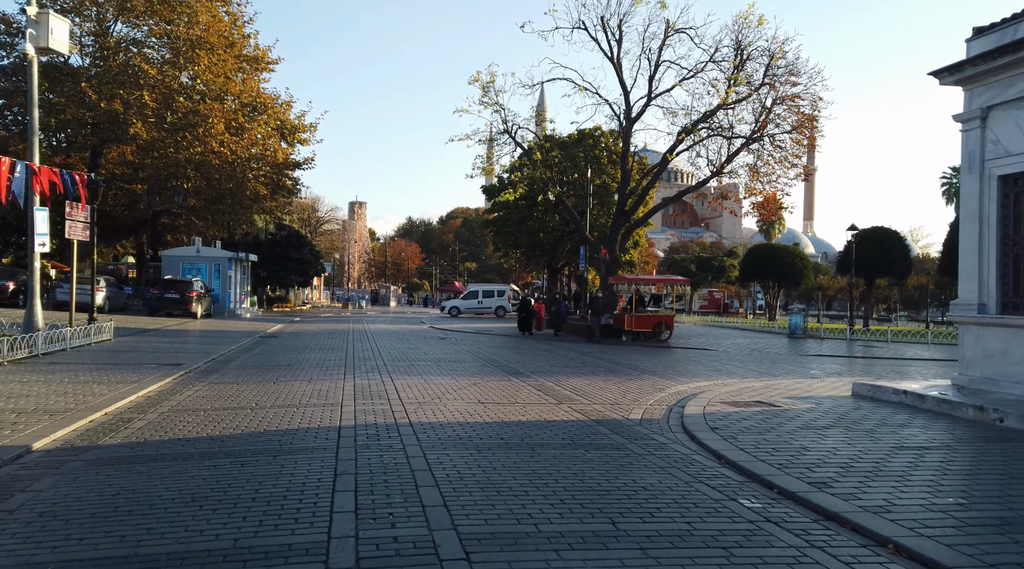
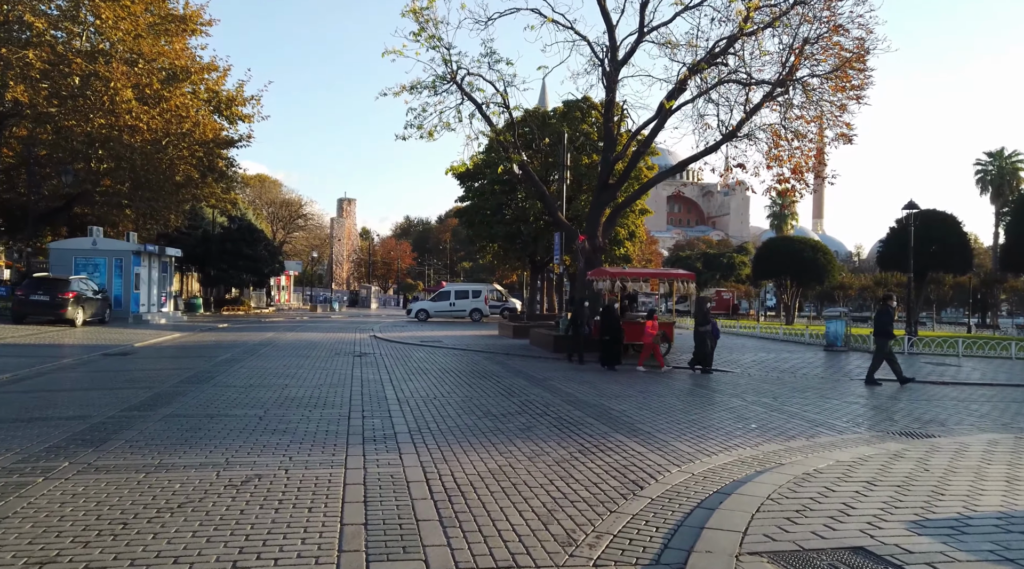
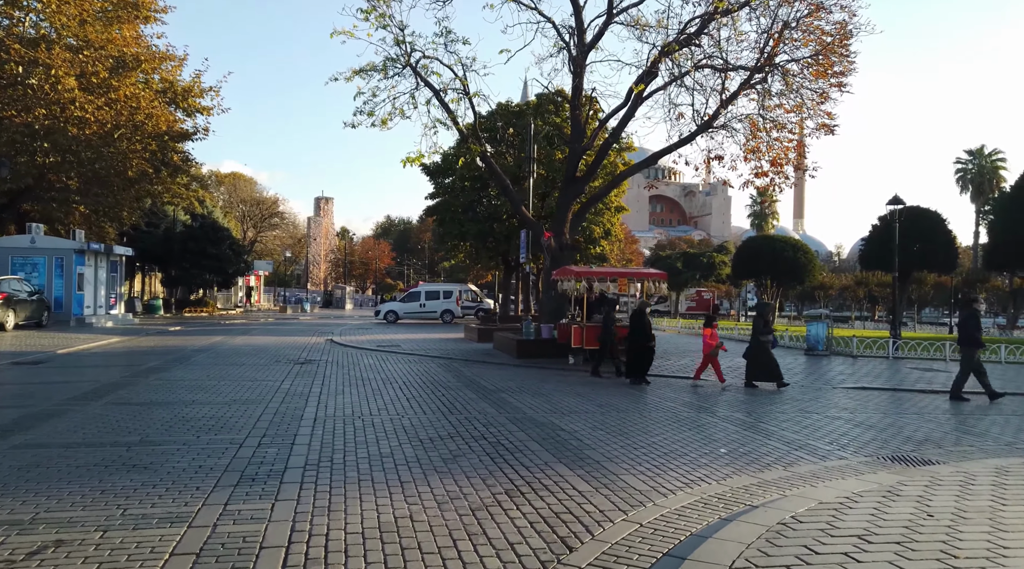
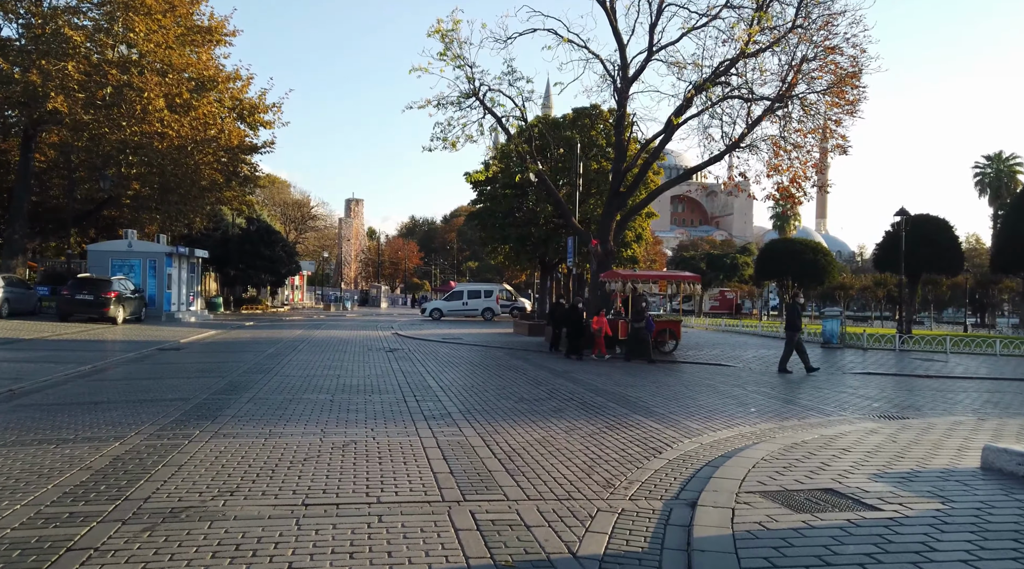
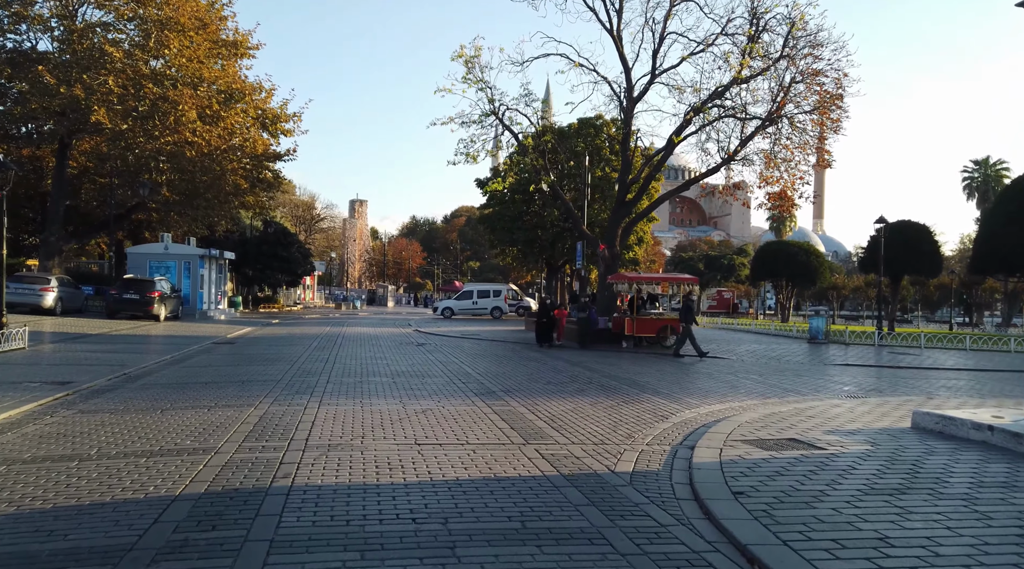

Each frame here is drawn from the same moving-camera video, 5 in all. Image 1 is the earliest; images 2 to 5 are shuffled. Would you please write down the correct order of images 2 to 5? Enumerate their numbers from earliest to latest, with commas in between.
5, 4, 2, 3
